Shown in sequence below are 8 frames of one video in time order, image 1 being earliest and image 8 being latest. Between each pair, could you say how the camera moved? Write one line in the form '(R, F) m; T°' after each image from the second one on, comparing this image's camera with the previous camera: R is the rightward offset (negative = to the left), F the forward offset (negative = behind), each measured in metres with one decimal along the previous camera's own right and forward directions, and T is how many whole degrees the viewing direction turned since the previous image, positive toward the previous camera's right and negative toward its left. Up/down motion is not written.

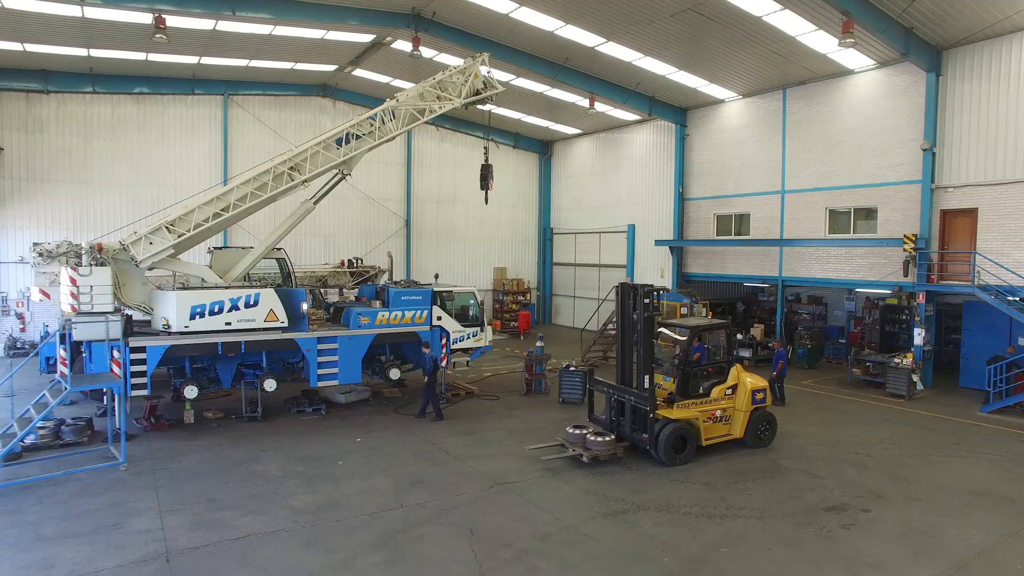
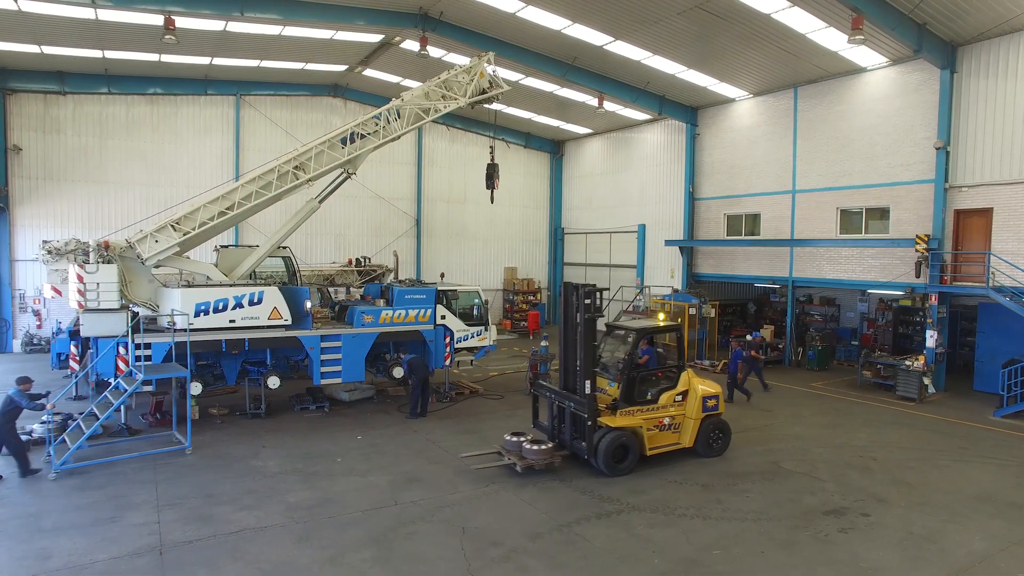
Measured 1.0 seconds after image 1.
(+0.2, 0.0) m; -1°
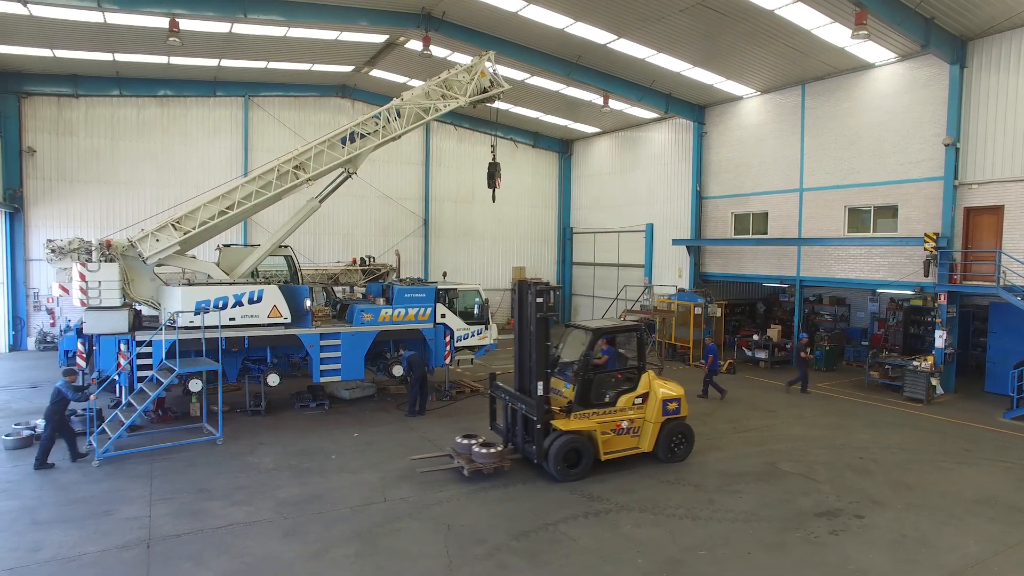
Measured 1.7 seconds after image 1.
(+0.3, 0.0) m; -1°
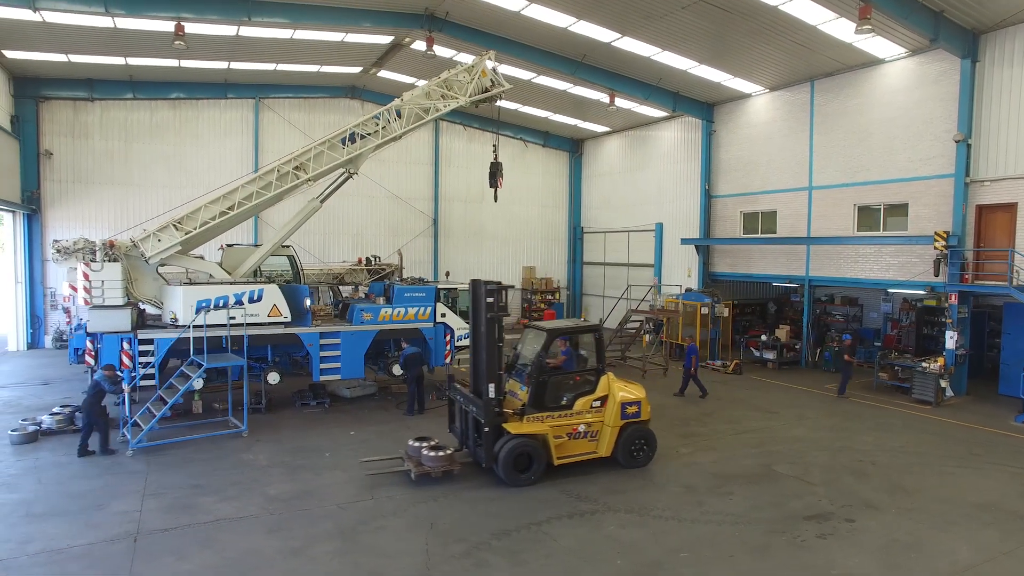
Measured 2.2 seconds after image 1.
(+0.4, 0.0) m; -2°
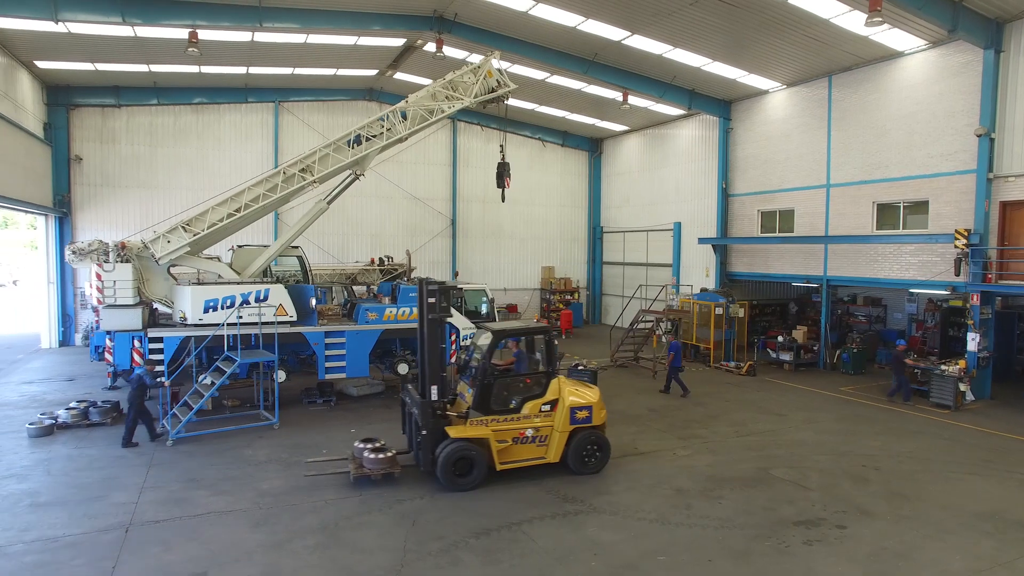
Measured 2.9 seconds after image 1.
(+0.5, 0.0) m; -3°
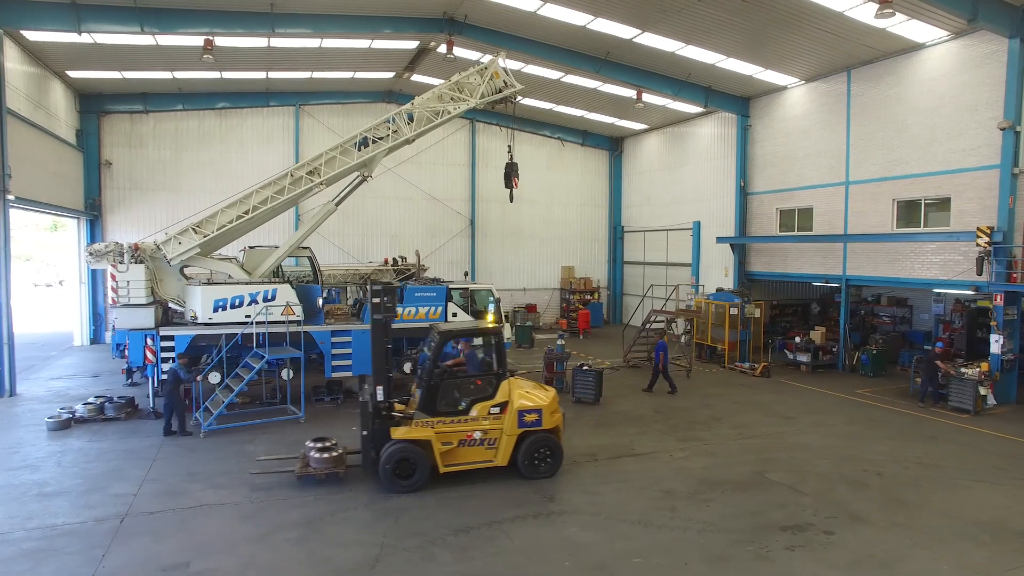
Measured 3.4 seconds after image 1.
(+0.6, 0.0) m; -3°
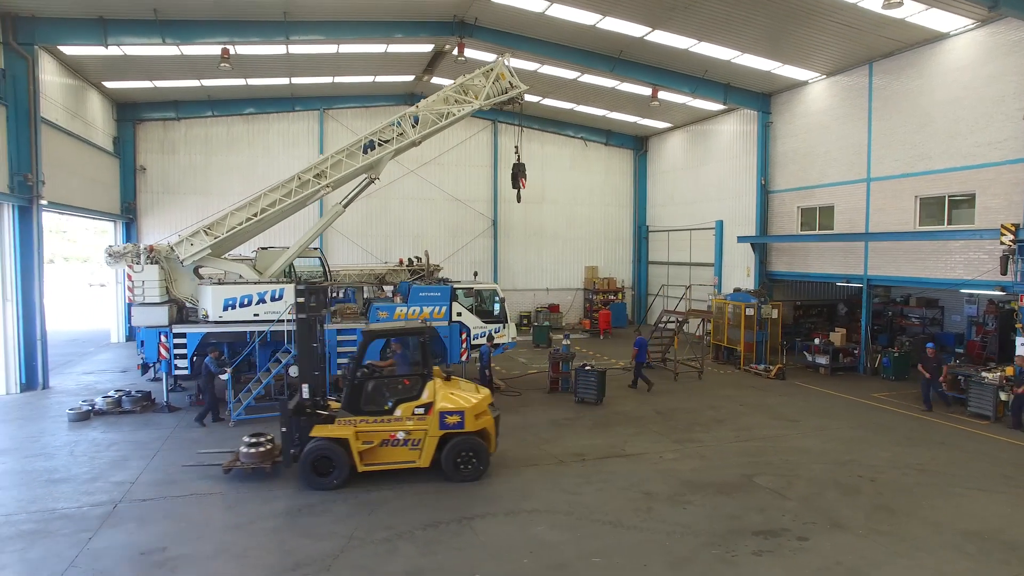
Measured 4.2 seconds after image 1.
(+0.8, -0.1) m; -4°
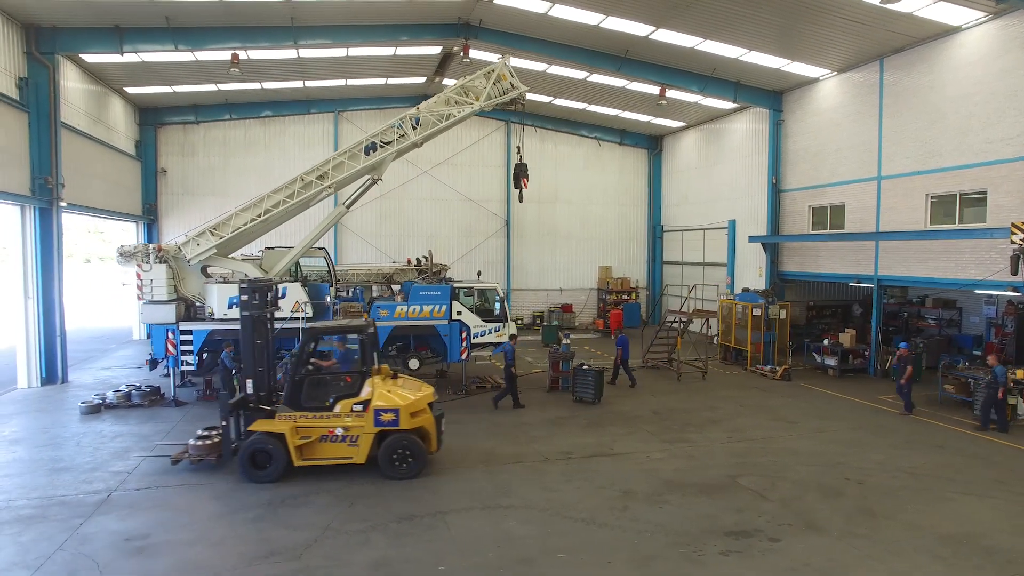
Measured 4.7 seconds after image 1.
(+0.6, -0.1) m; -2°
